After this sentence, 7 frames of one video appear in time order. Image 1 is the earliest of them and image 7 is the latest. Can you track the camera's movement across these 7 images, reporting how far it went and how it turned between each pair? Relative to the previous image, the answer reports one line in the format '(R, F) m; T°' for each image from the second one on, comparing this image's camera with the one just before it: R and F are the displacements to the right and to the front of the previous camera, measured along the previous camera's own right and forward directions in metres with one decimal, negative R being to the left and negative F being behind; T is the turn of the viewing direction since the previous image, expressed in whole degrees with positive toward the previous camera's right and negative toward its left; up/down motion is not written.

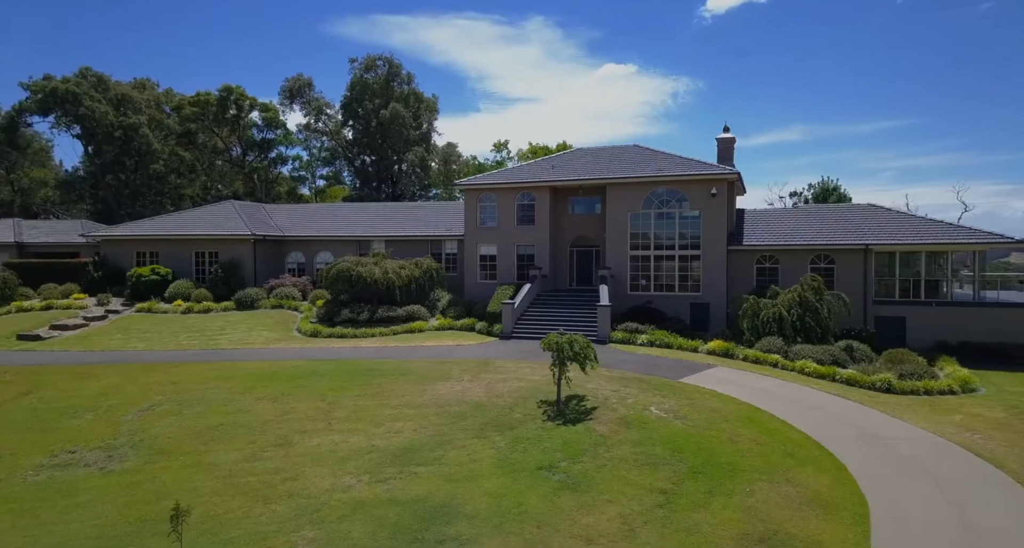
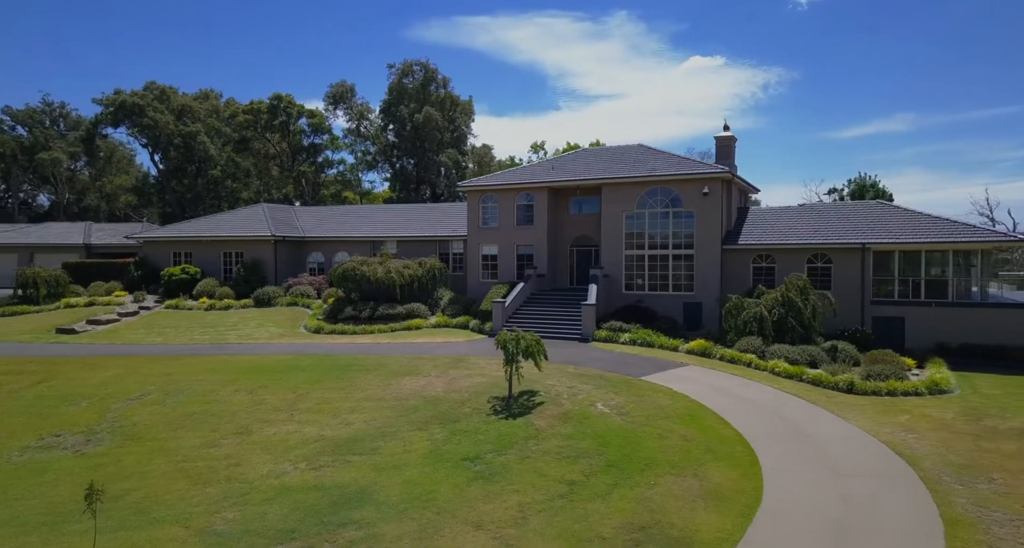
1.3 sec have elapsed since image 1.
(+1.9, -0.2) m; -4°
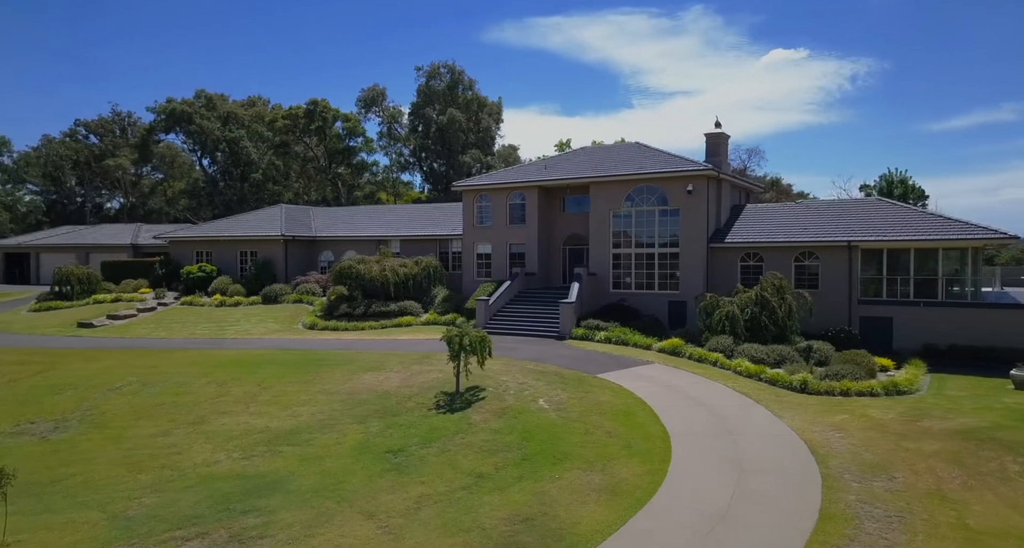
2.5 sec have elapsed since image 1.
(+1.8, -0.1) m; -3°
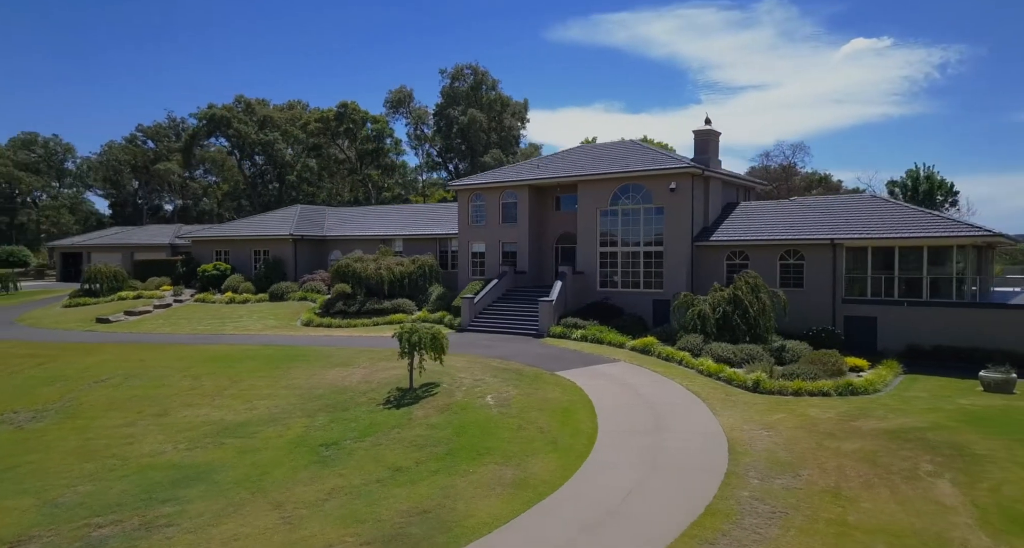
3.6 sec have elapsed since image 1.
(+1.6, -0.1) m; -2°
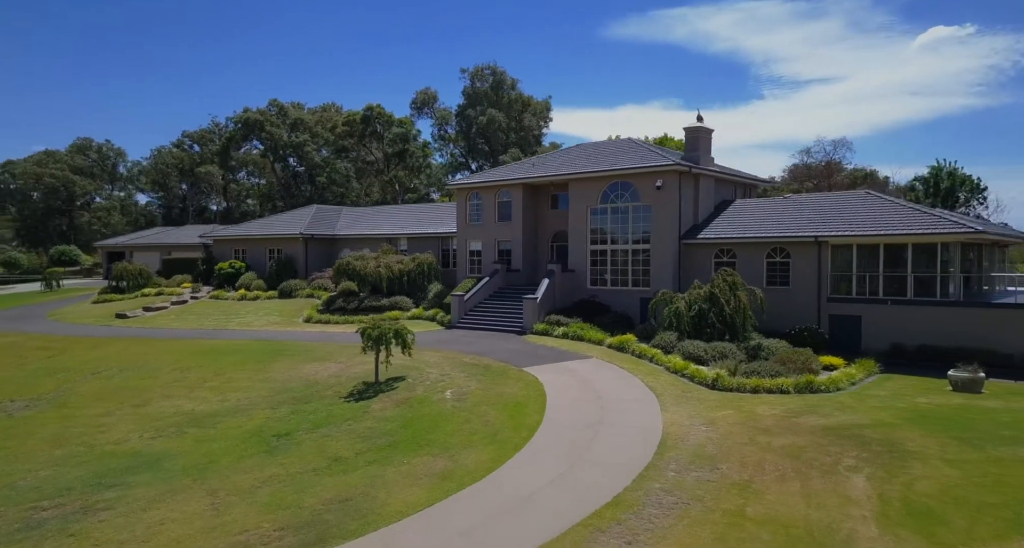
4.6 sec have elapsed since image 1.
(+1.4, -0.2) m; -2°
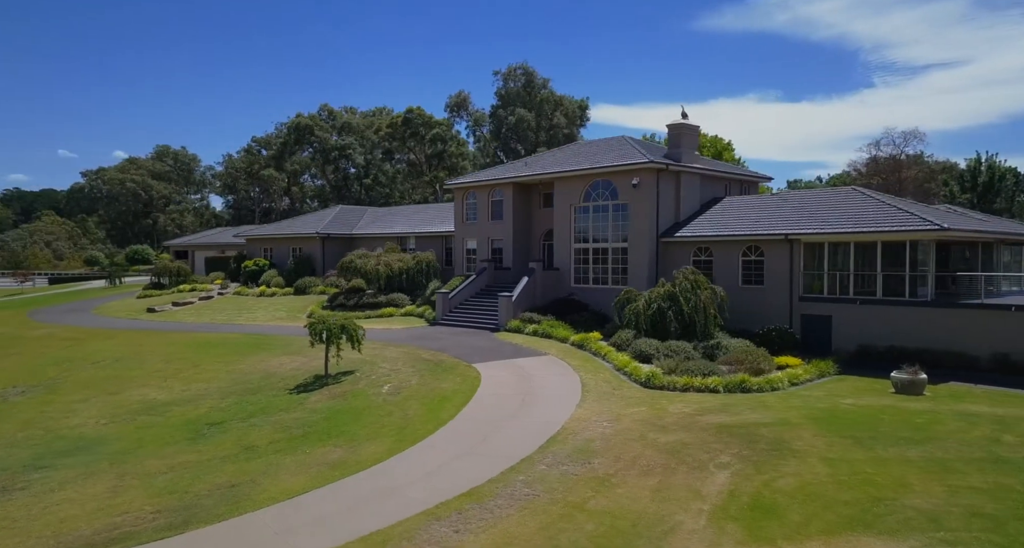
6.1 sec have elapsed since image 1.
(+2.2, -0.3) m; -3°
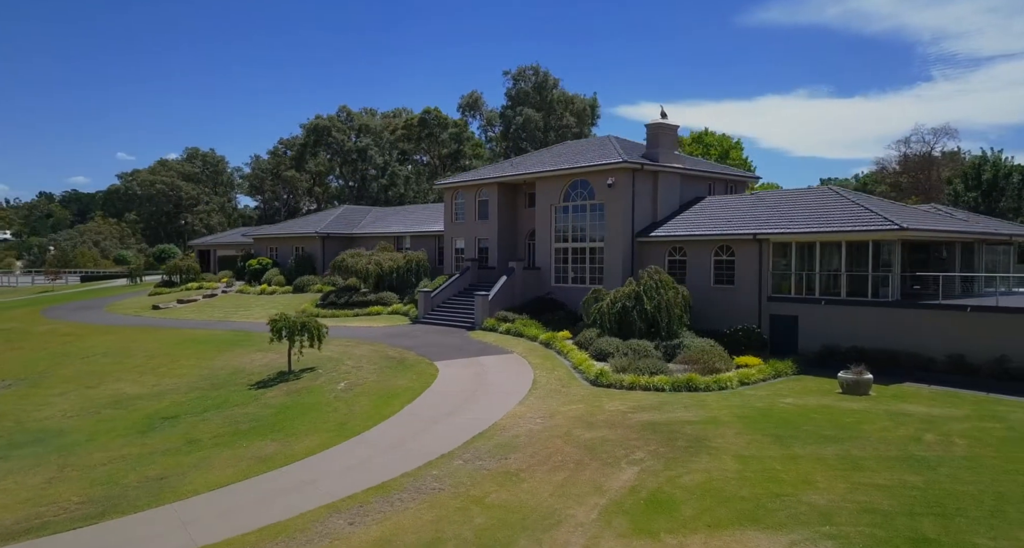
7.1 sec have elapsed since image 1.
(+1.4, -0.3) m; -1°
